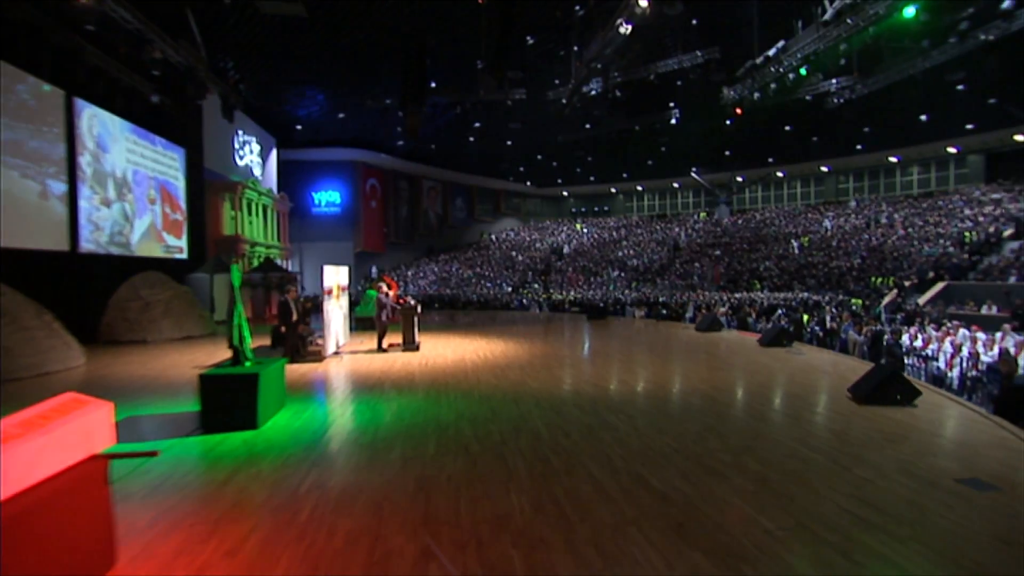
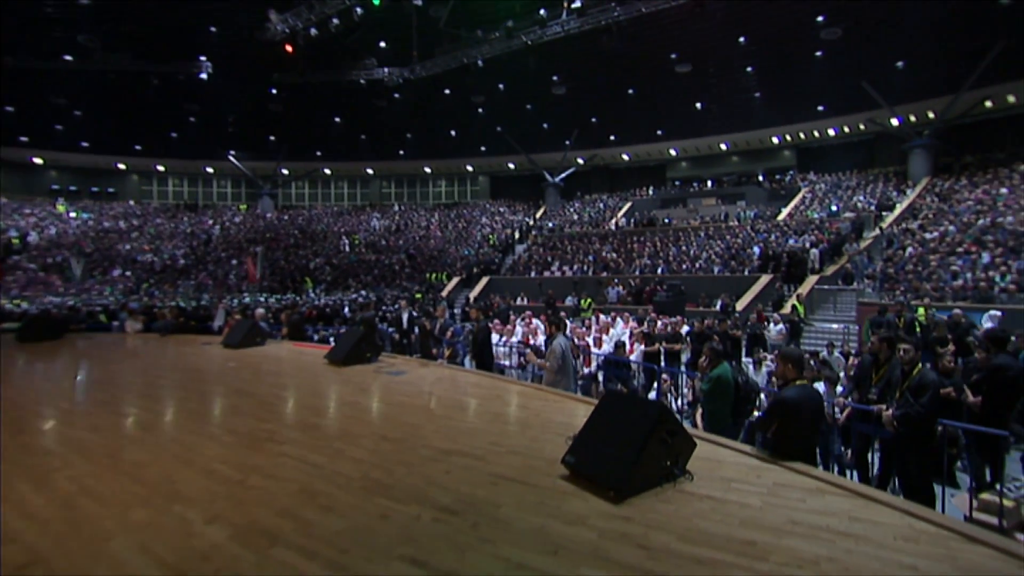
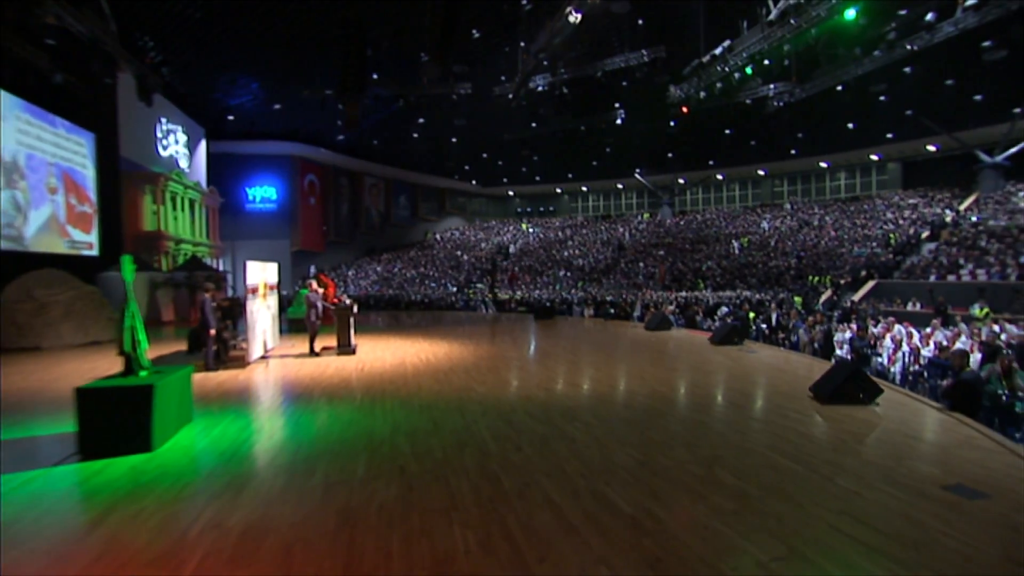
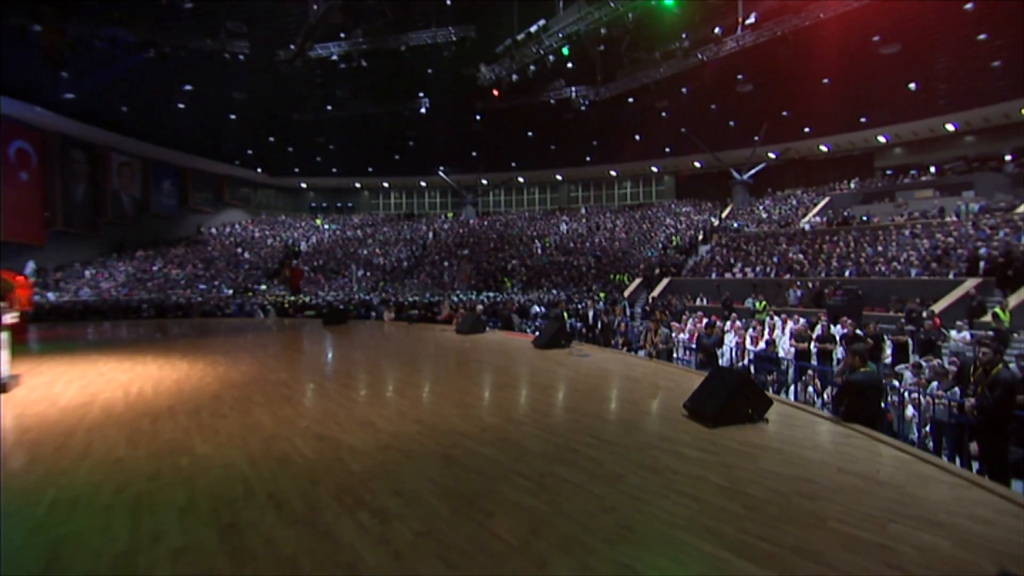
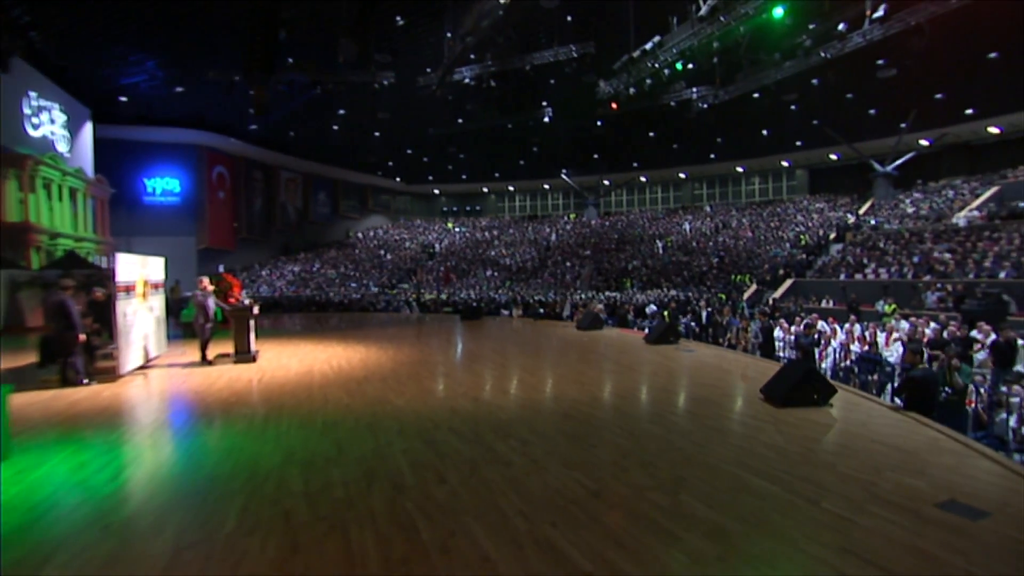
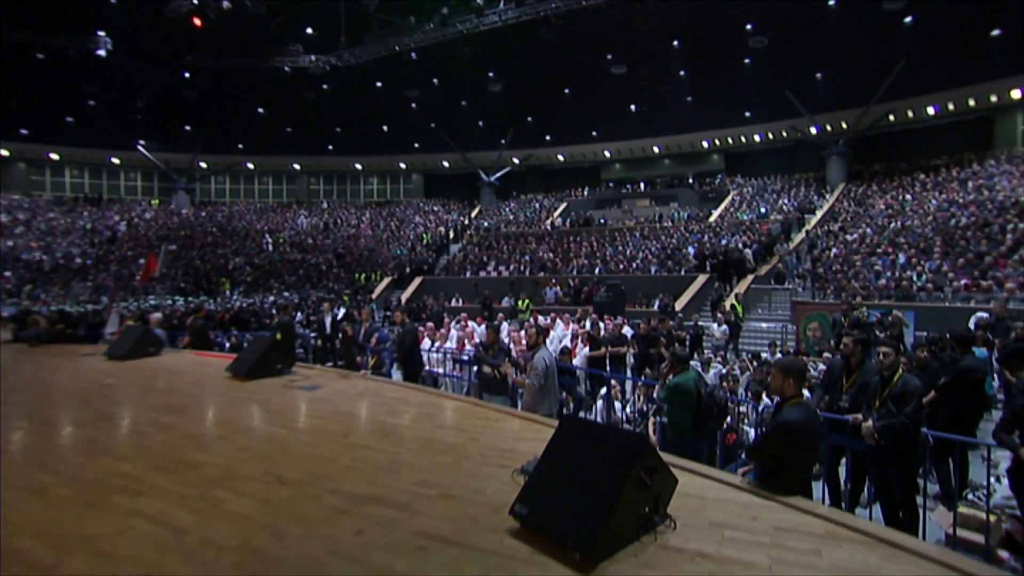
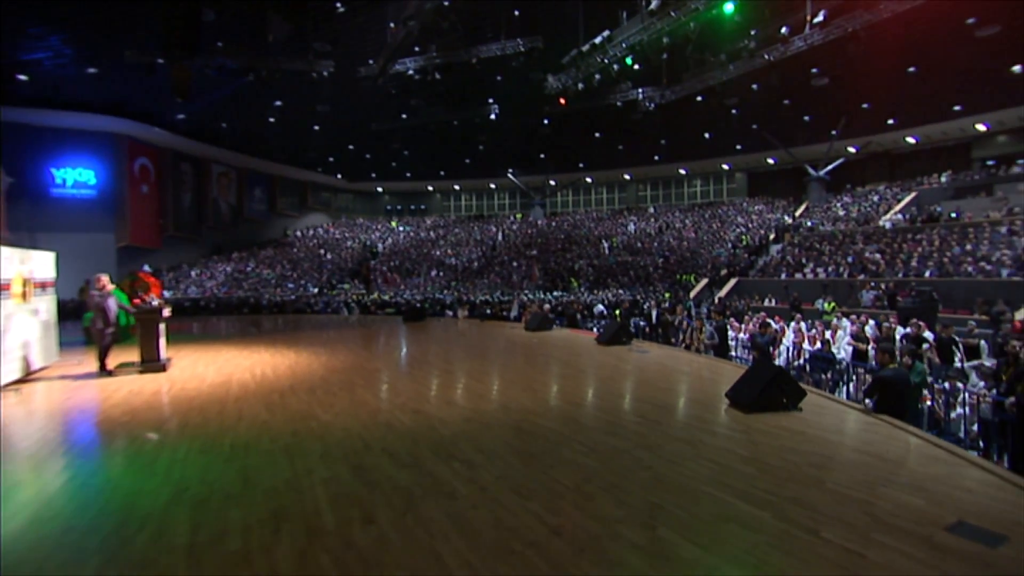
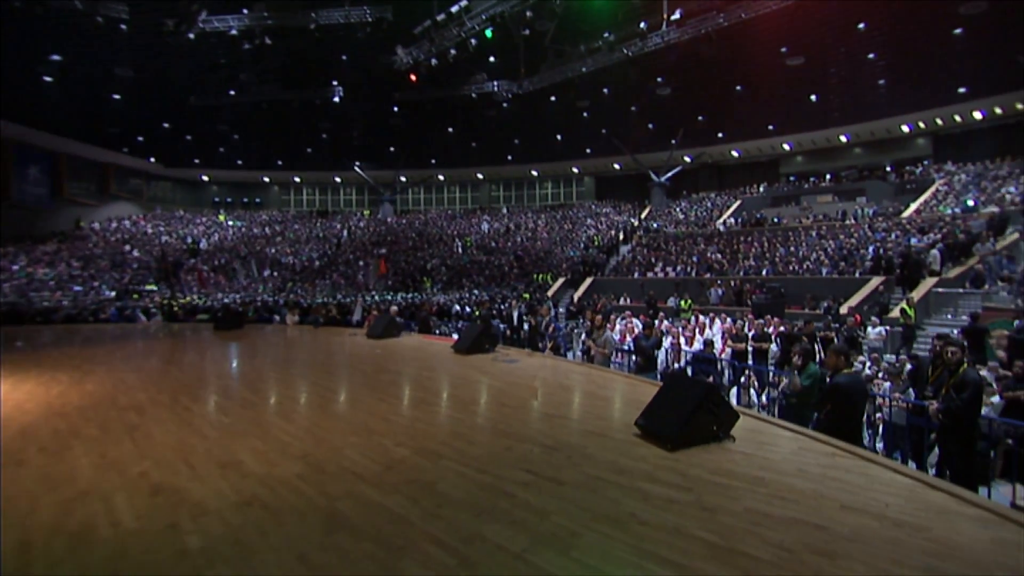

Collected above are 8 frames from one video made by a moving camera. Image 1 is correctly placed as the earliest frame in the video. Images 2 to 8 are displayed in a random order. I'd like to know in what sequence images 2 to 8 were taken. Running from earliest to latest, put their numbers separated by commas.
3, 5, 7, 4, 8, 2, 6
